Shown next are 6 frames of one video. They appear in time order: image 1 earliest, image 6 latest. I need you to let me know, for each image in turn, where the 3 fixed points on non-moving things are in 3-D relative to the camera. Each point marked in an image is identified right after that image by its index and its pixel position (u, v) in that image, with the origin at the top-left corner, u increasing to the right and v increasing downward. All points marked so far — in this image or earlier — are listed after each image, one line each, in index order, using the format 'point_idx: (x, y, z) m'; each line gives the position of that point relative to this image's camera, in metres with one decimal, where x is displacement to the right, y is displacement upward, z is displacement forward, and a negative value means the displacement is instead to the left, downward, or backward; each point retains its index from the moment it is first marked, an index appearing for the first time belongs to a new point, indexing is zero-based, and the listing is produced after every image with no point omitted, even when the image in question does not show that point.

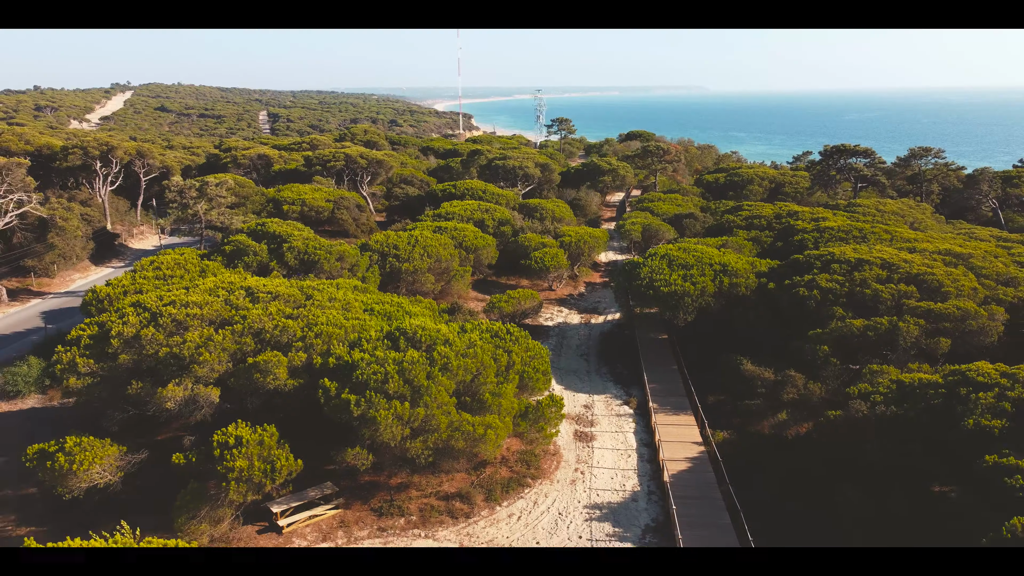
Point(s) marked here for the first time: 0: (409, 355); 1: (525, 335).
0: (-1.5, -1.0, +13.1) m
1: (+0.2, -0.9, +15.9) m
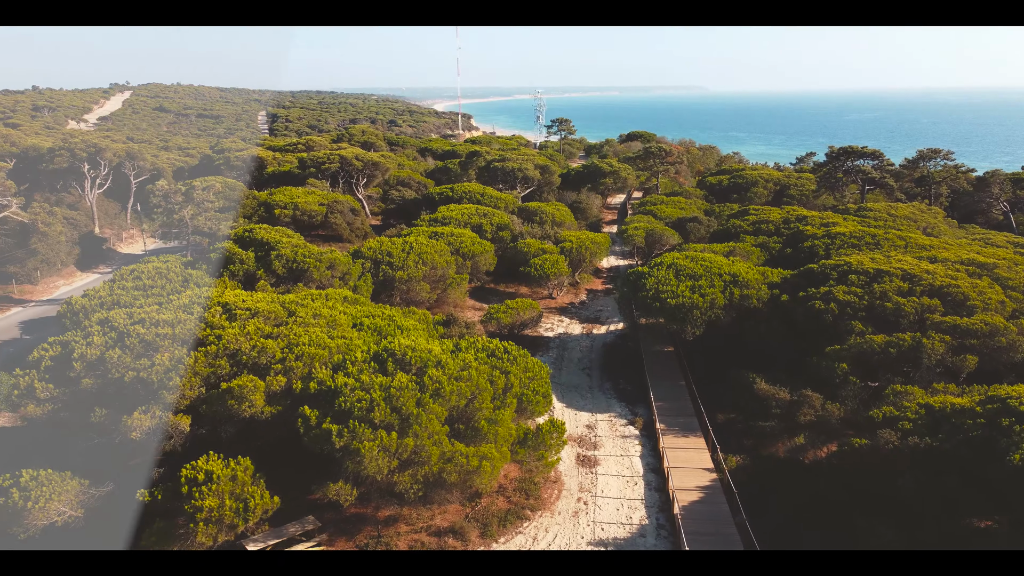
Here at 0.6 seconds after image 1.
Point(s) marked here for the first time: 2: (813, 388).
0: (-1.5, -1.2, +12.0) m
1: (+0.2, -1.1, +14.8) m
2: (+5.4, -1.8, +16.3) m
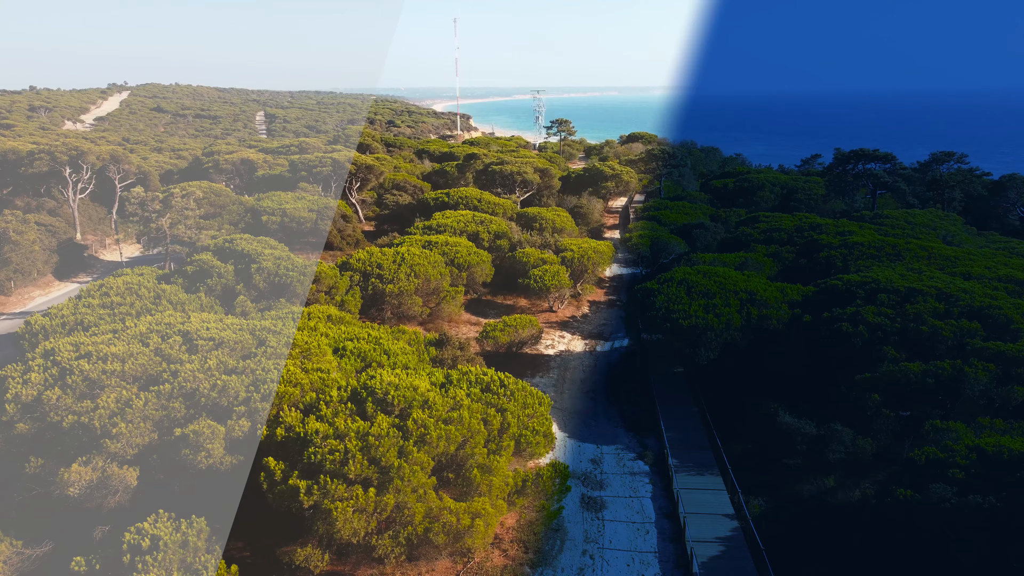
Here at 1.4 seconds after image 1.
0: (-1.5, -1.6, +10.5) m
1: (+0.1, -1.4, +13.3) m
2: (+5.3, -2.1, +14.8) m
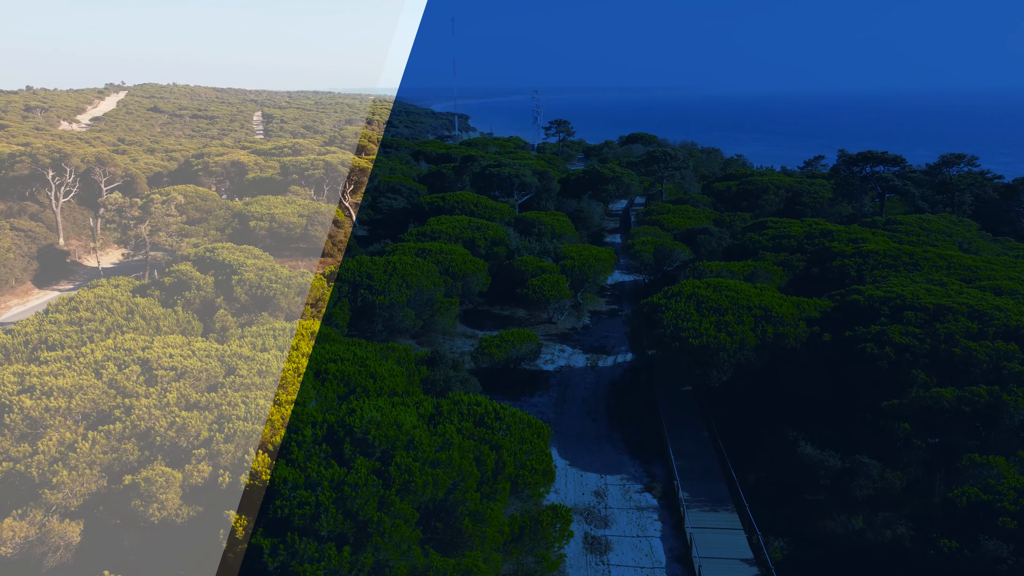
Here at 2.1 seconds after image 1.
0: (-1.6, -1.8, +9.3) m
1: (+0.1, -1.7, +12.1) m
2: (+5.3, -2.4, +13.6) m
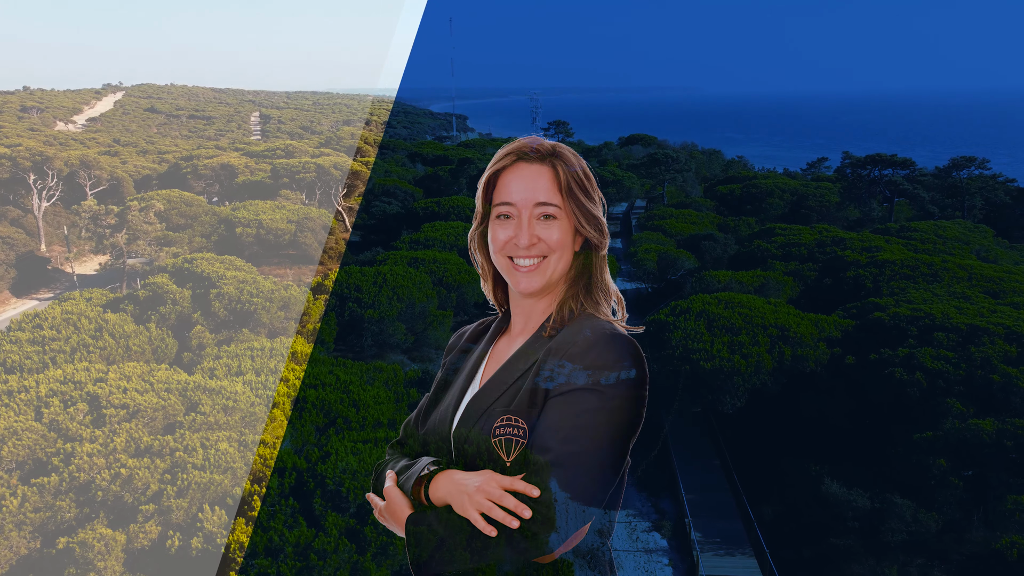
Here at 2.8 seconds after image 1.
0: (-1.6, -2.1, +8.1) m
1: (0.0, -2.0, +10.9) m
2: (+5.2, -2.7, +12.4) m
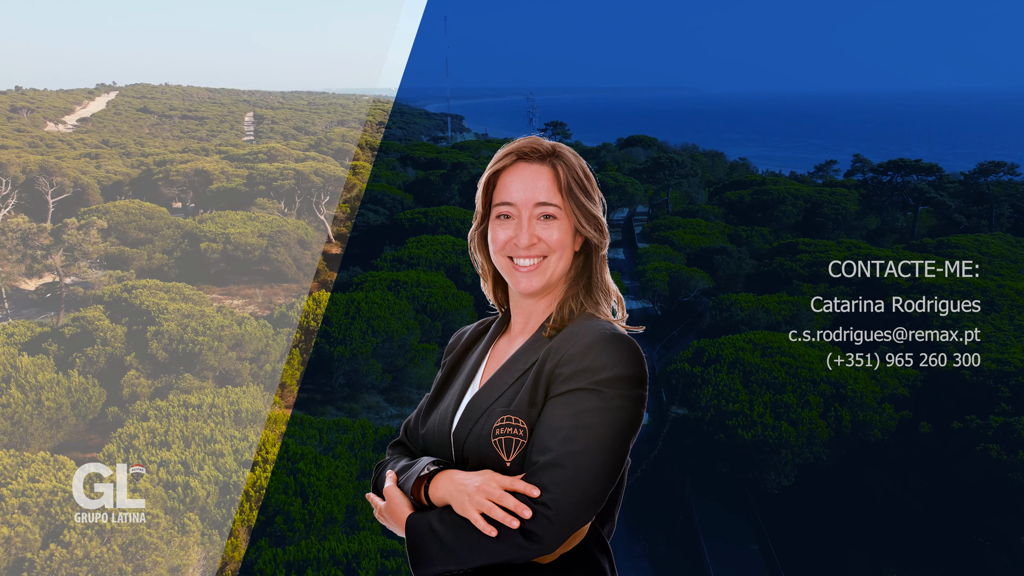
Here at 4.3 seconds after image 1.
0: (-1.7, -2.8, +5.2) m
1: (-0.1, -2.6, +8.1) m
2: (+5.1, -3.3, +9.6) m
